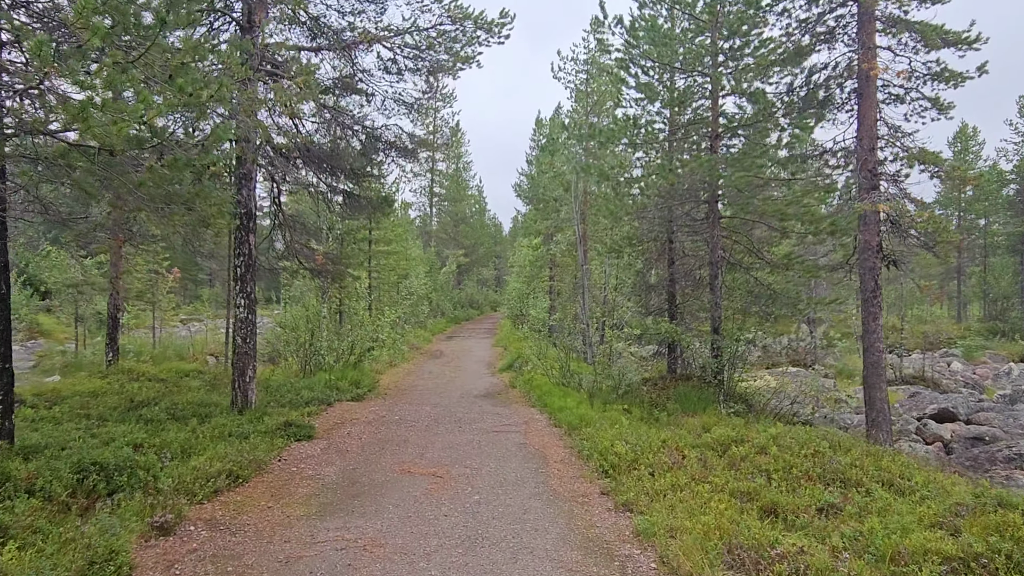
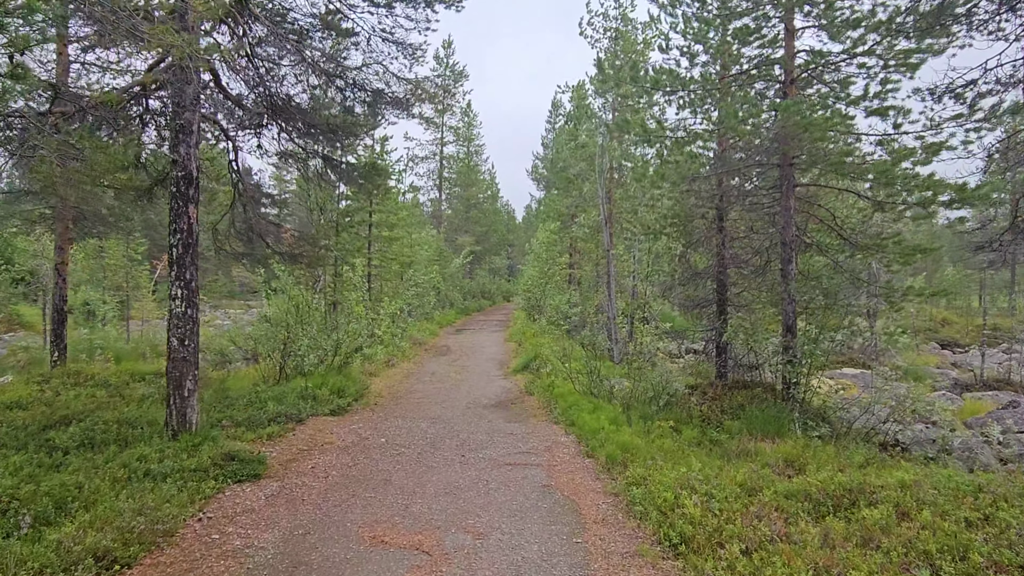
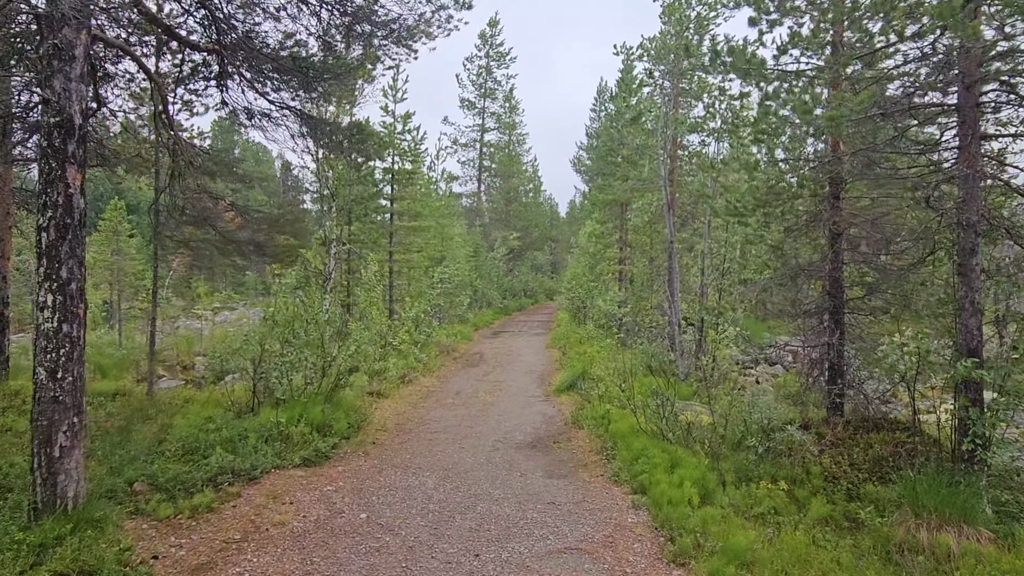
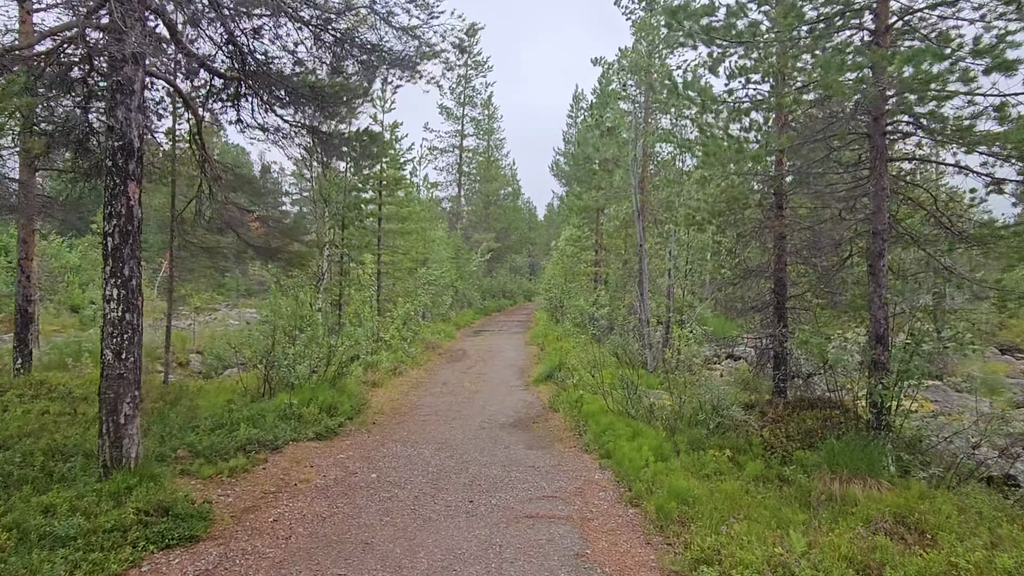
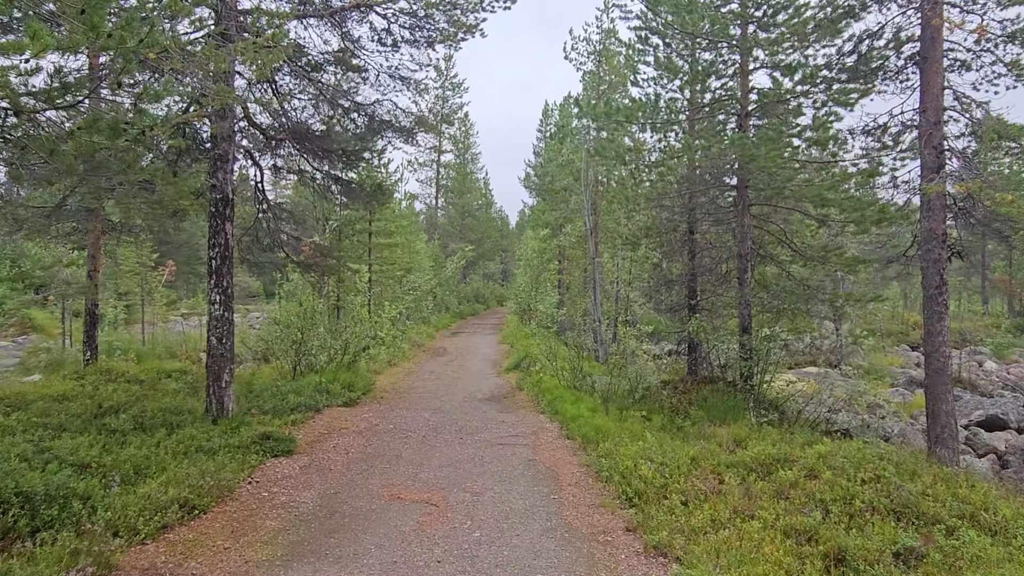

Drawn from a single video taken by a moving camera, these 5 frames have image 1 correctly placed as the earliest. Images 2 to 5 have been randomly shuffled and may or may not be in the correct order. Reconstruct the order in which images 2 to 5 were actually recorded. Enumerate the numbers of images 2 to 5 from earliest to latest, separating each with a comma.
5, 2, 4, 3
